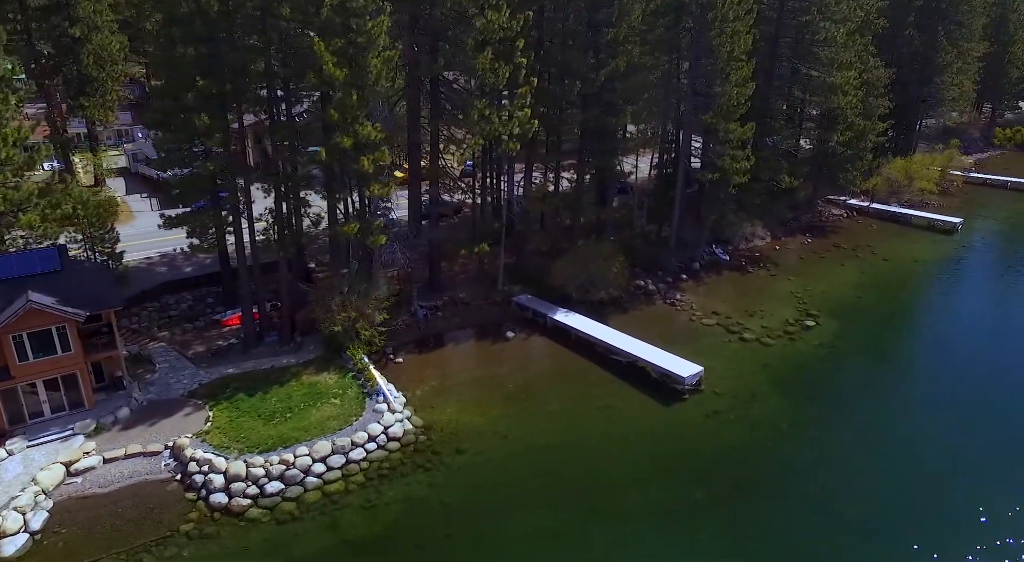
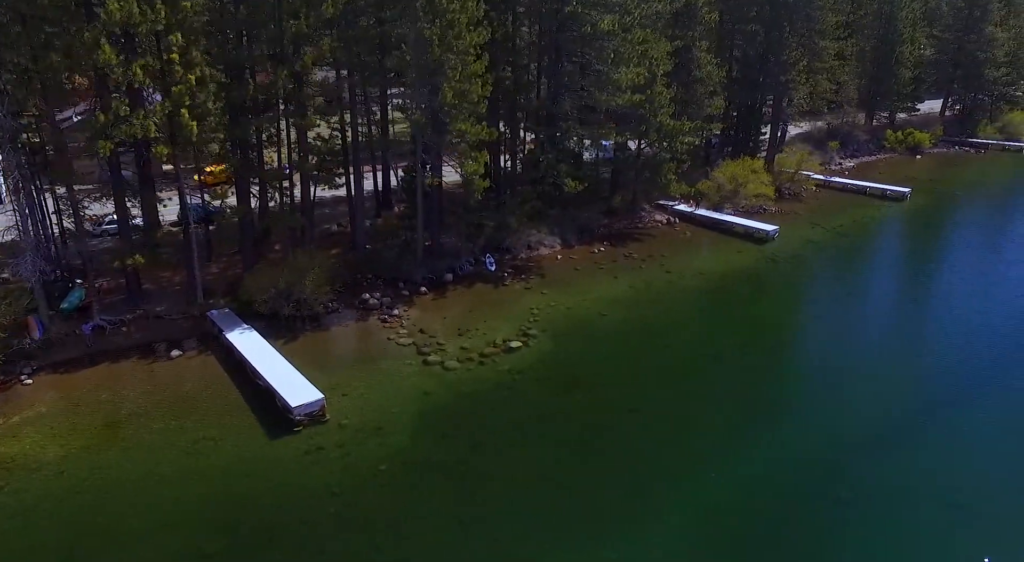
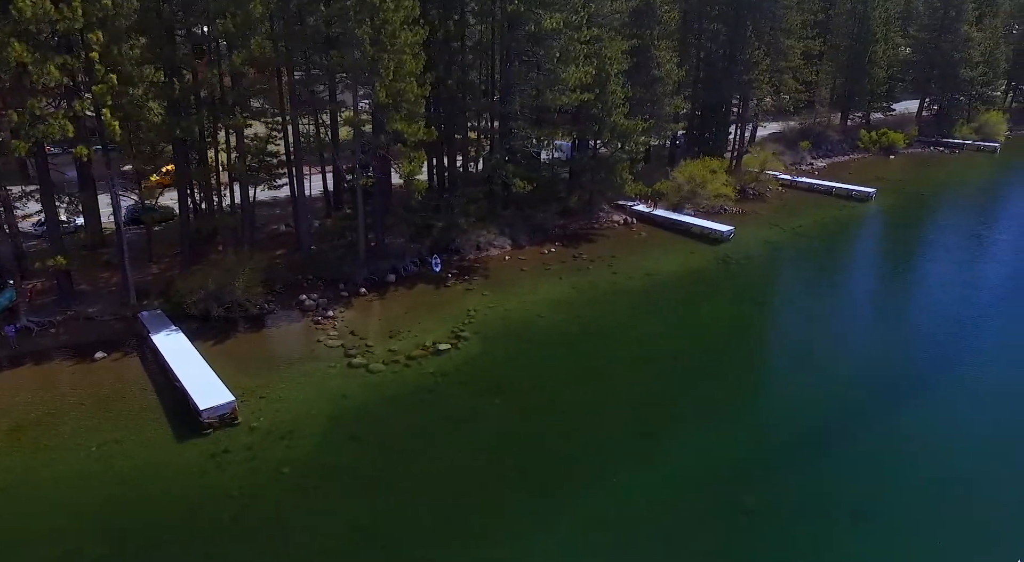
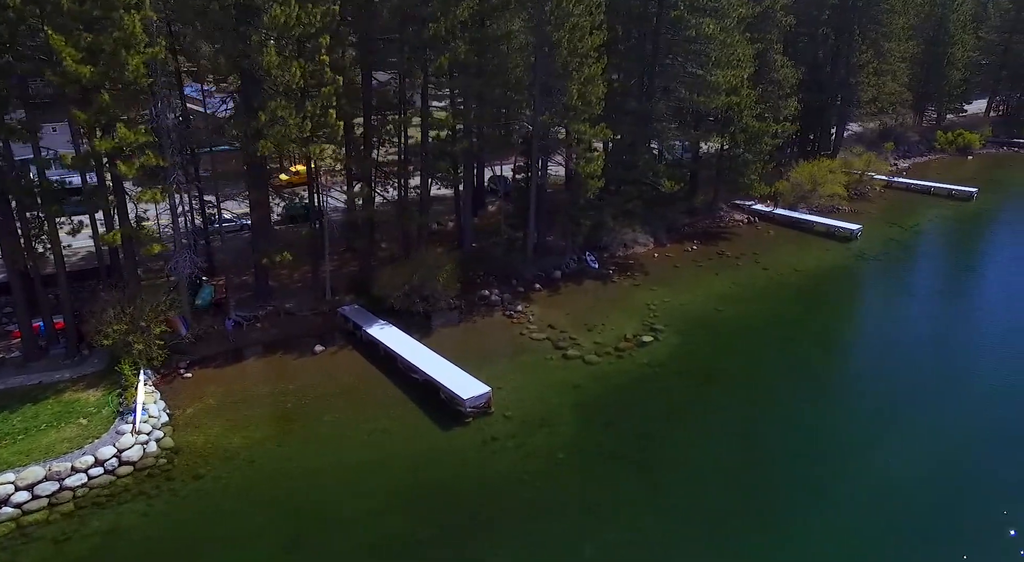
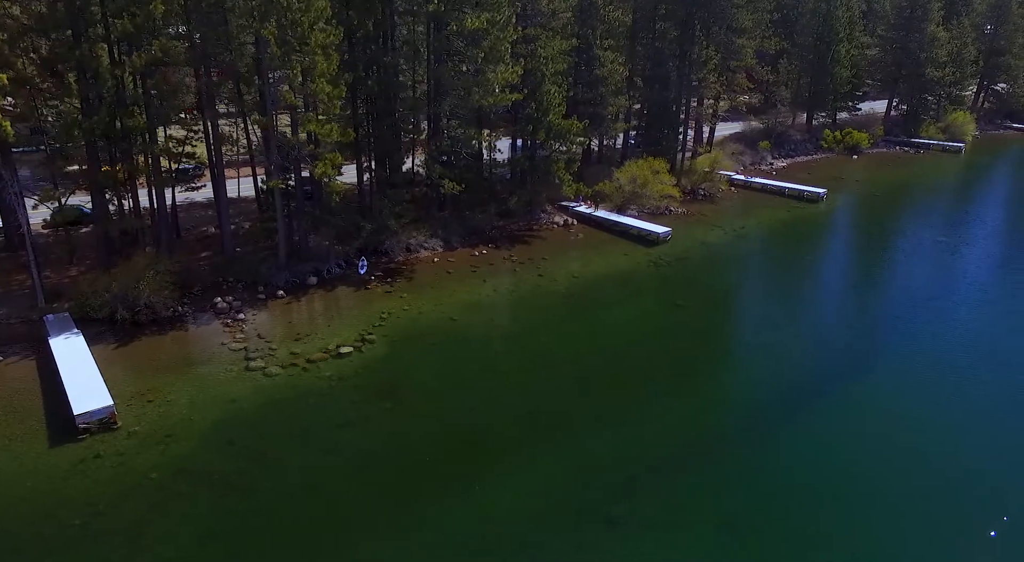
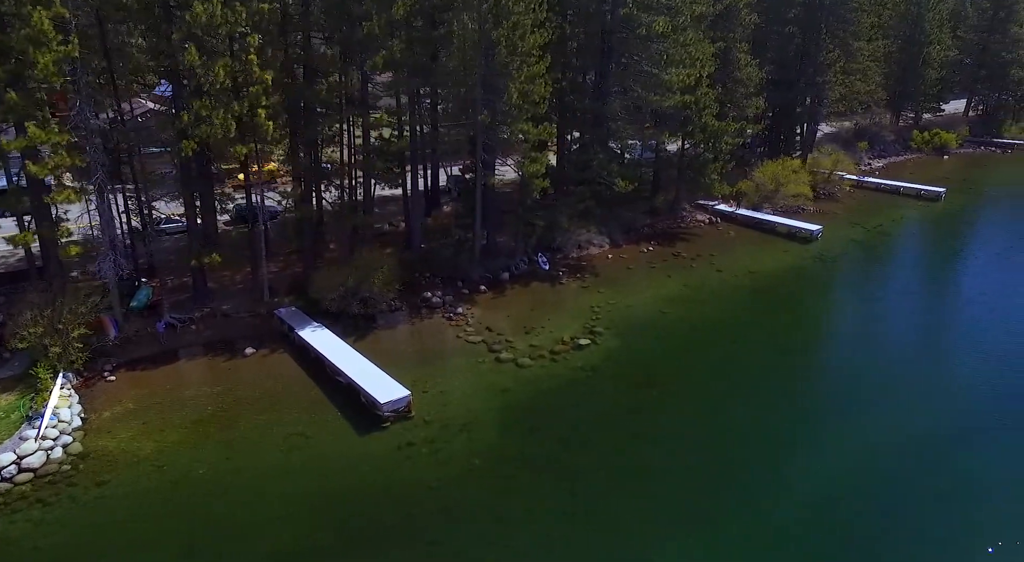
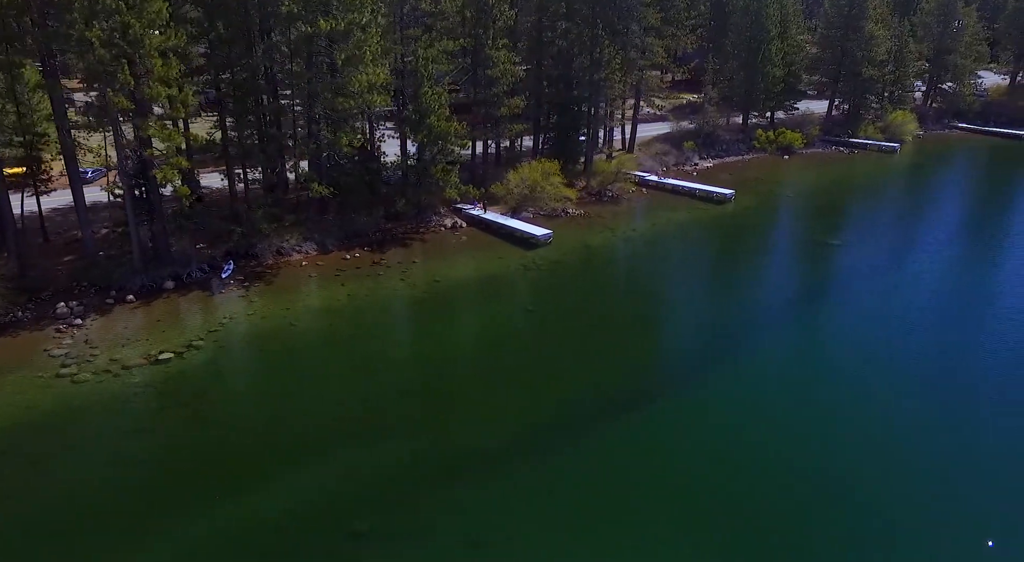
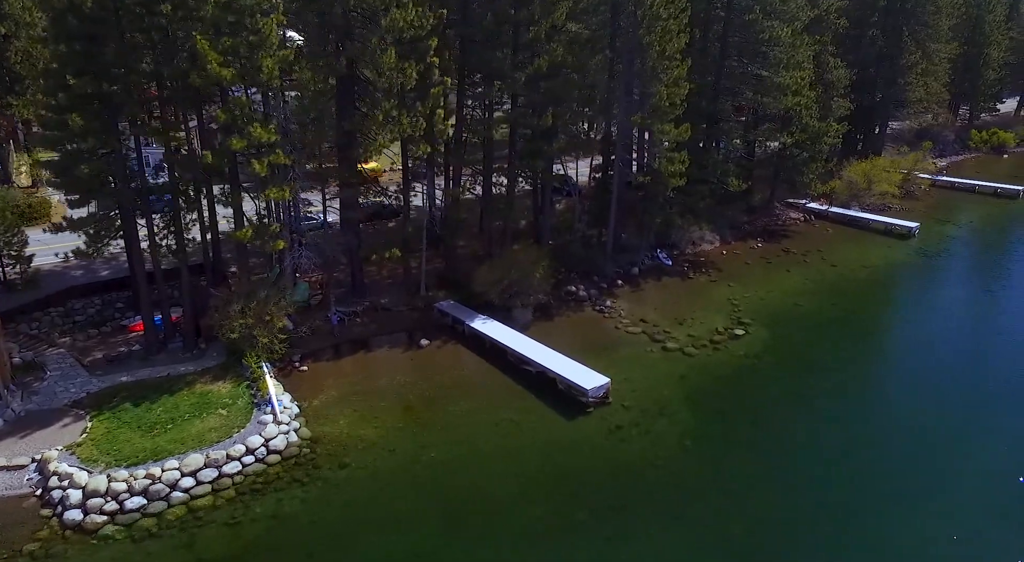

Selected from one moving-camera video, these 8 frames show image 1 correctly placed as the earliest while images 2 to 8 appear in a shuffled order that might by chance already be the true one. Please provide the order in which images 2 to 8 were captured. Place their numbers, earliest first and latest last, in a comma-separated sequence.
8, 4, 6, 2, 3, 5, 7
